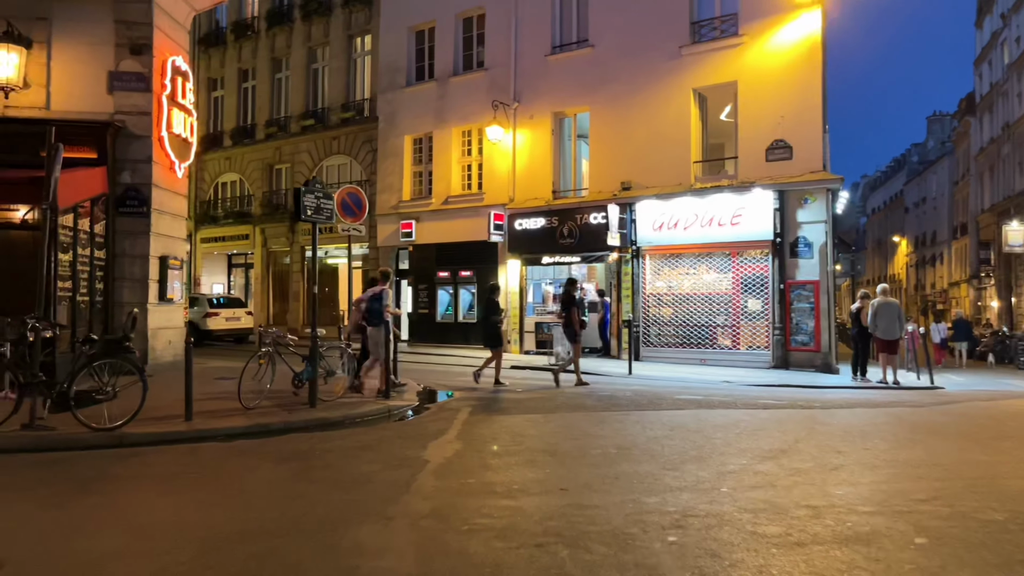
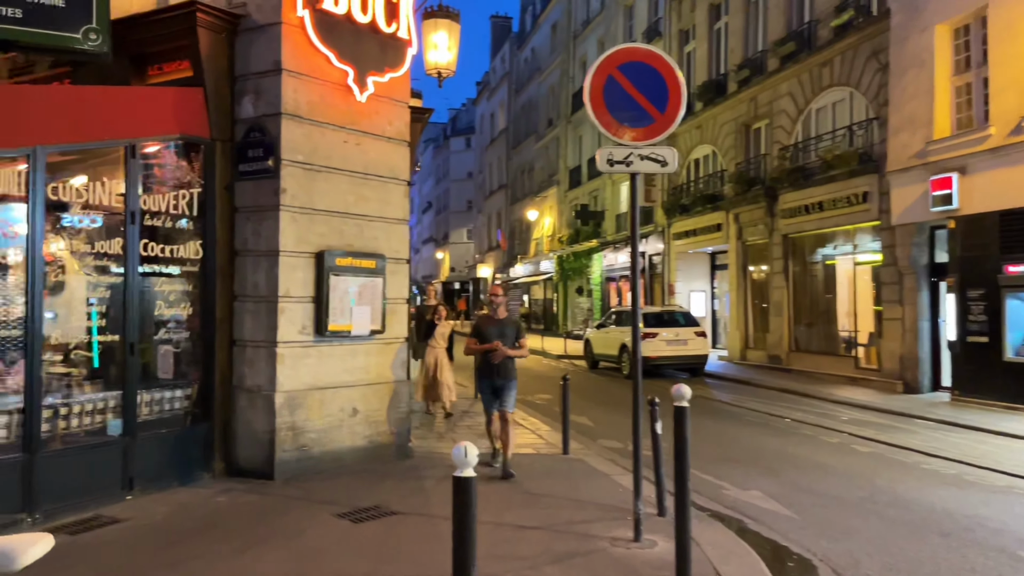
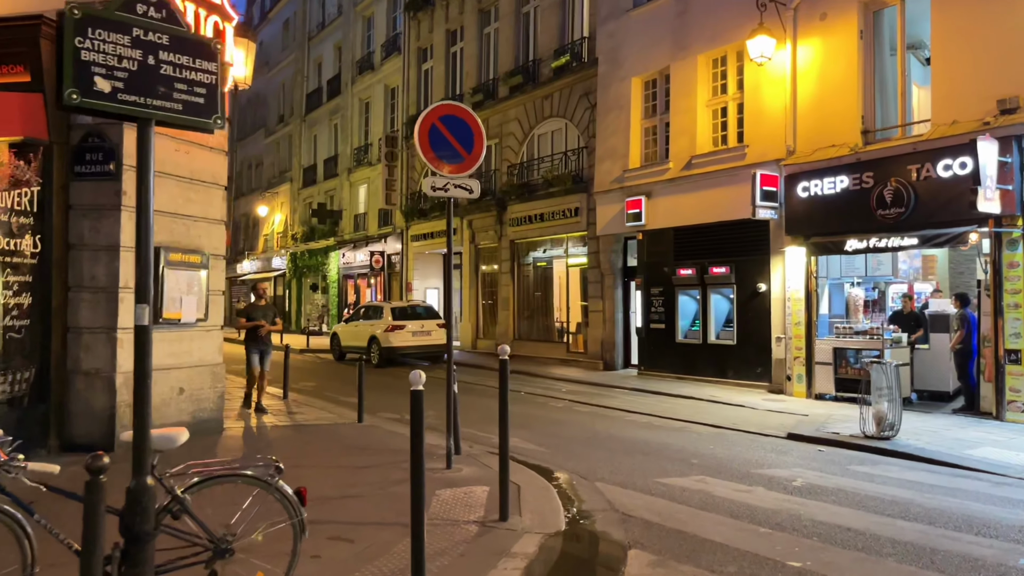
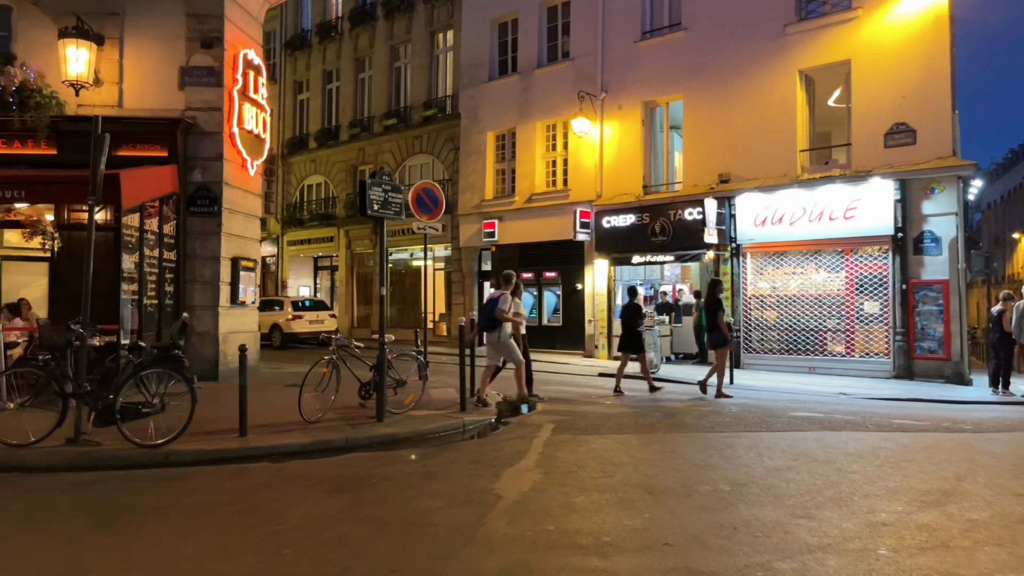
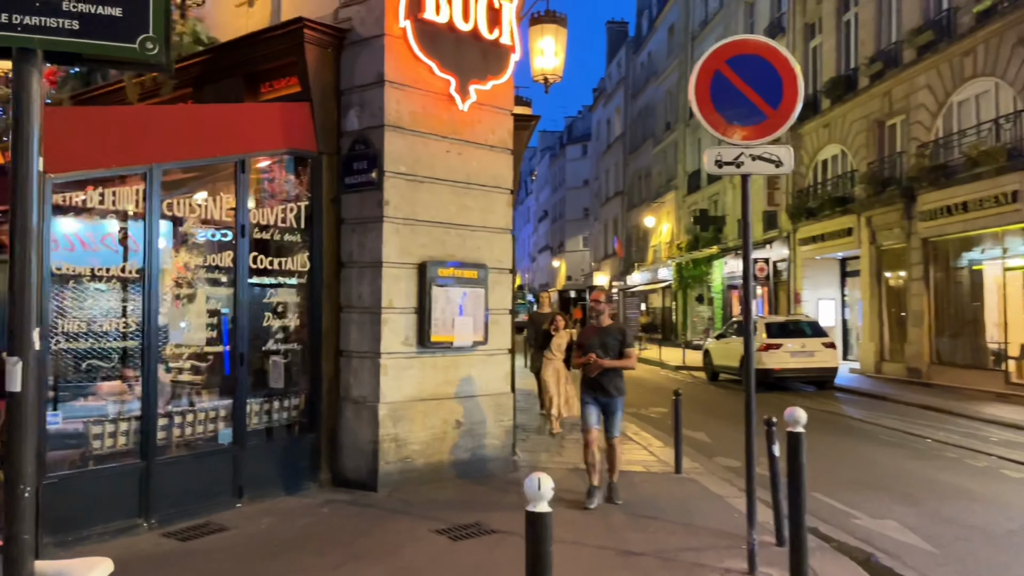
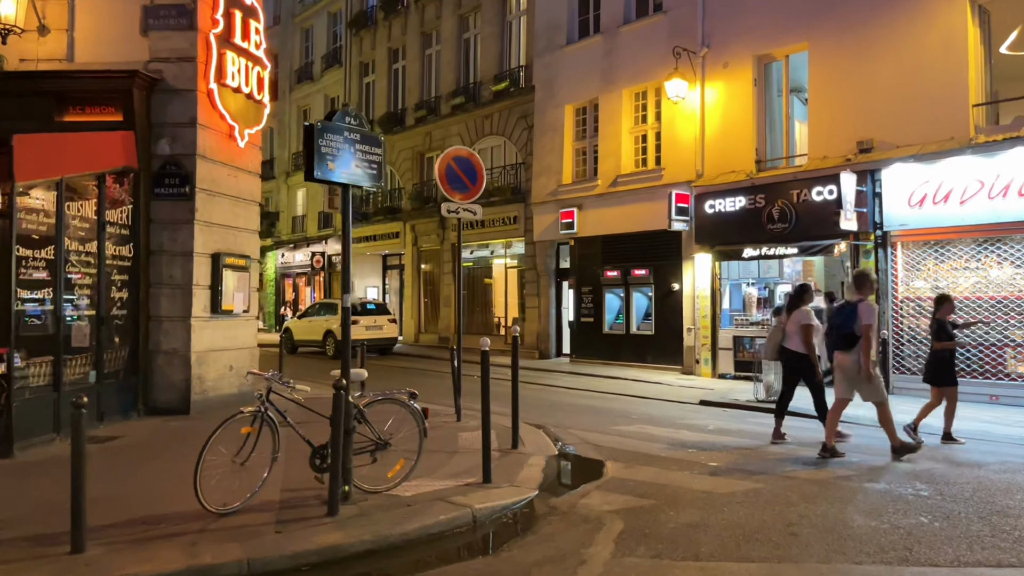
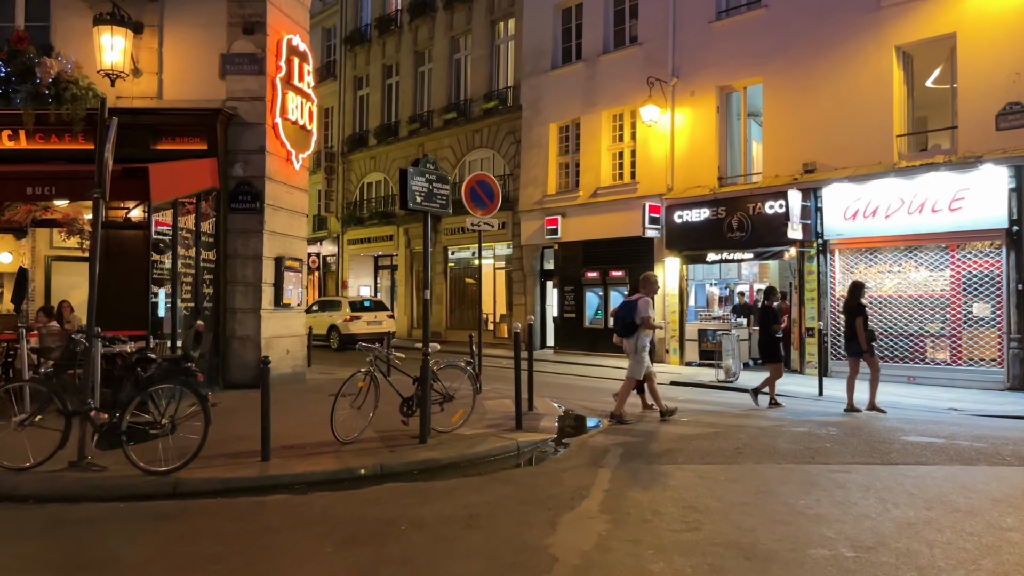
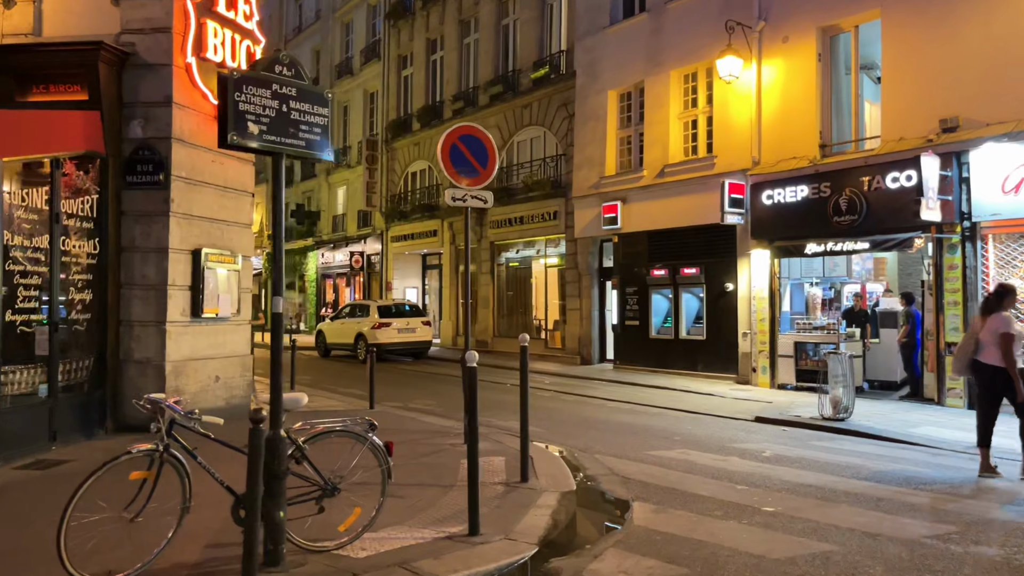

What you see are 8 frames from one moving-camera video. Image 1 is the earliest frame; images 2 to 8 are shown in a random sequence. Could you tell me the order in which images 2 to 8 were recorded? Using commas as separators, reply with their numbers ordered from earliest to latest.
4, 7, 6, 8, 3, 2, 5
